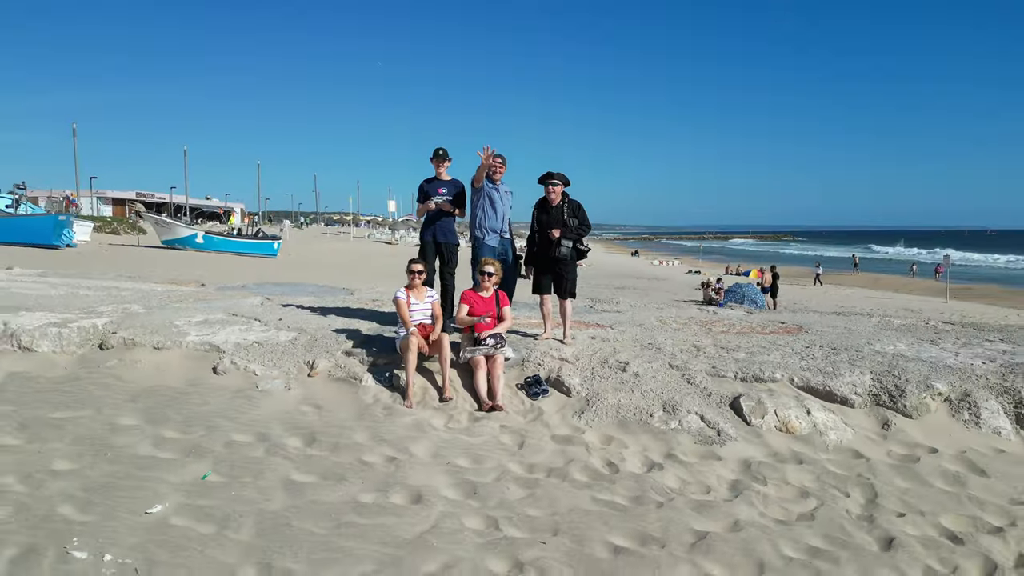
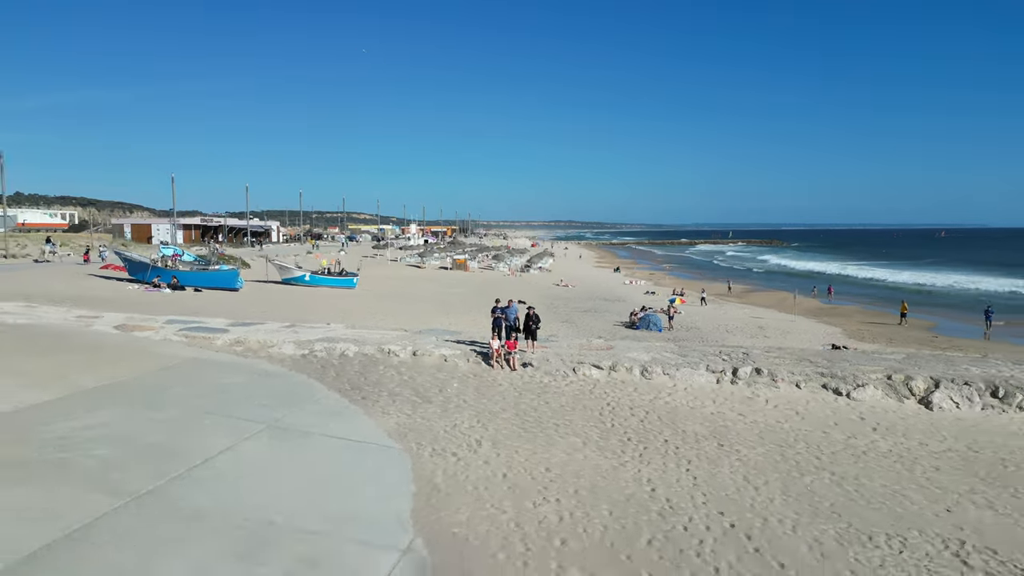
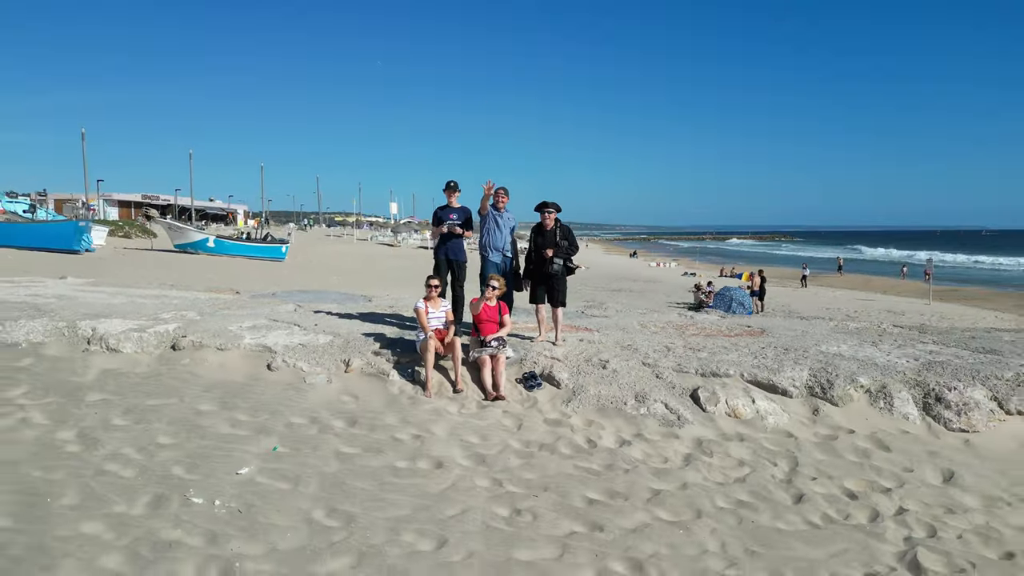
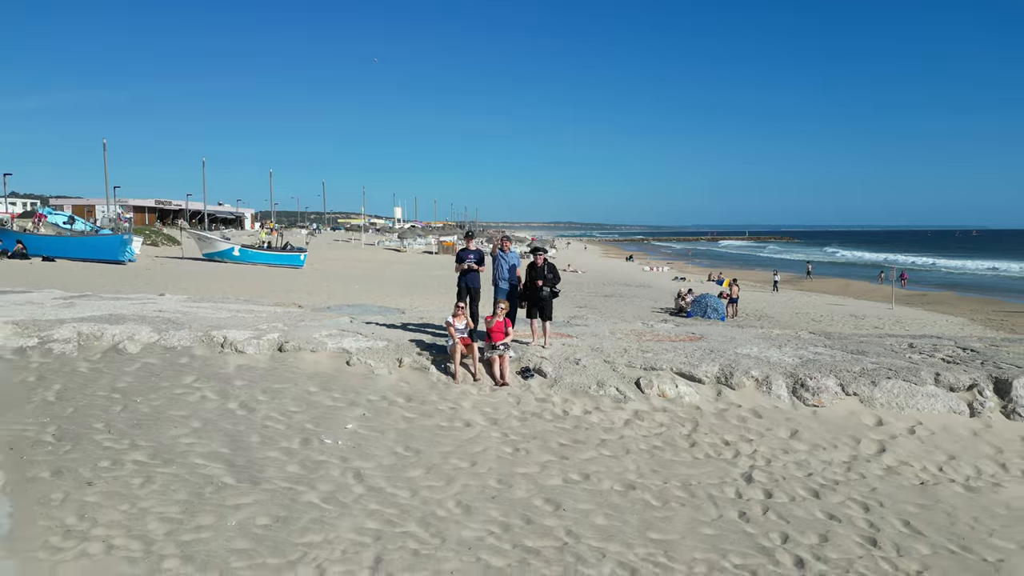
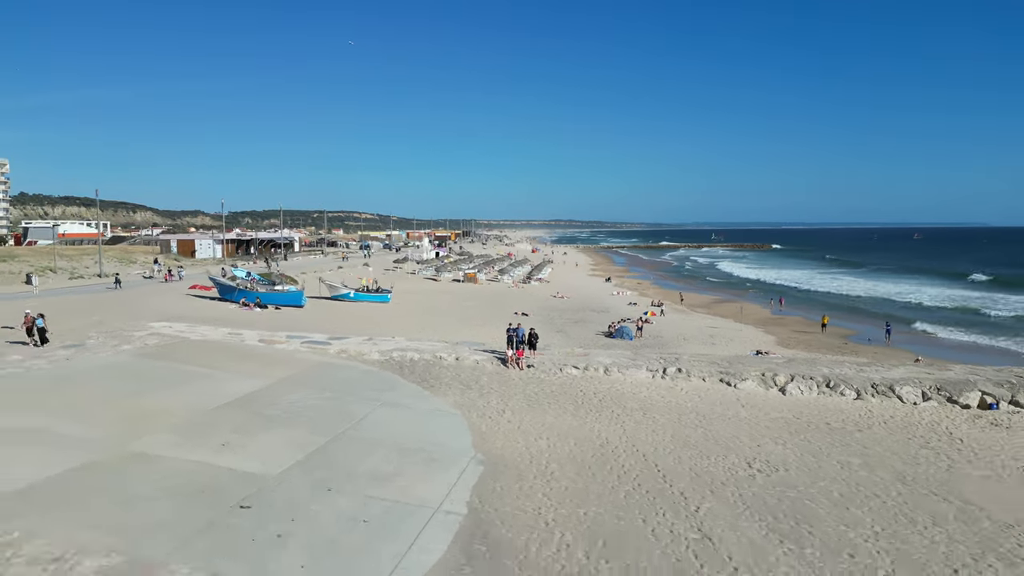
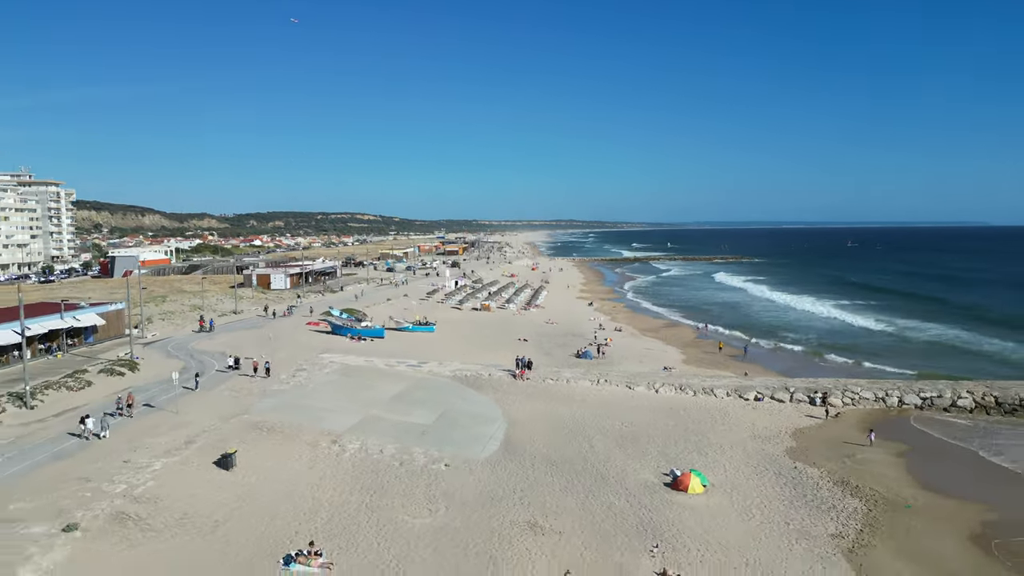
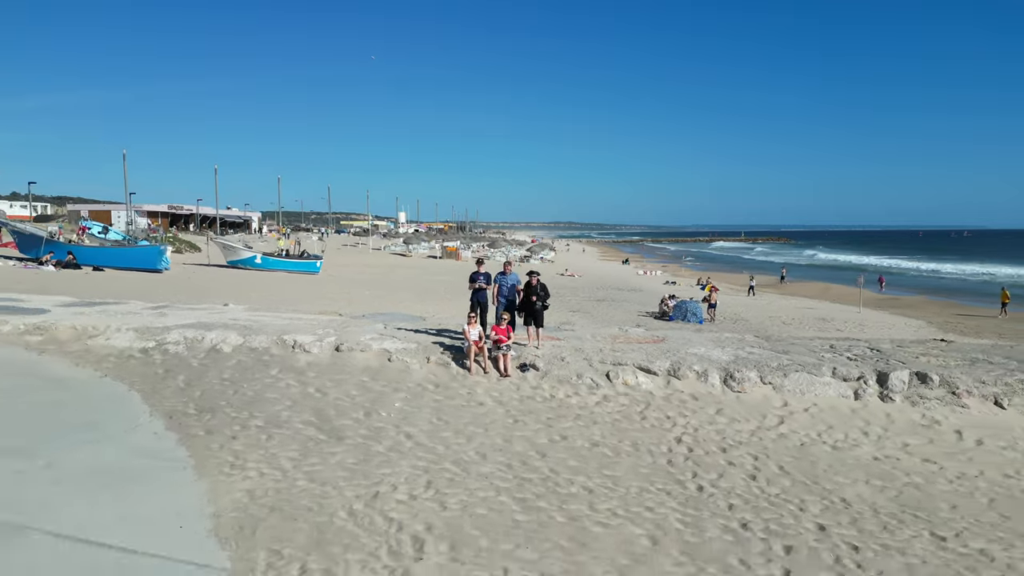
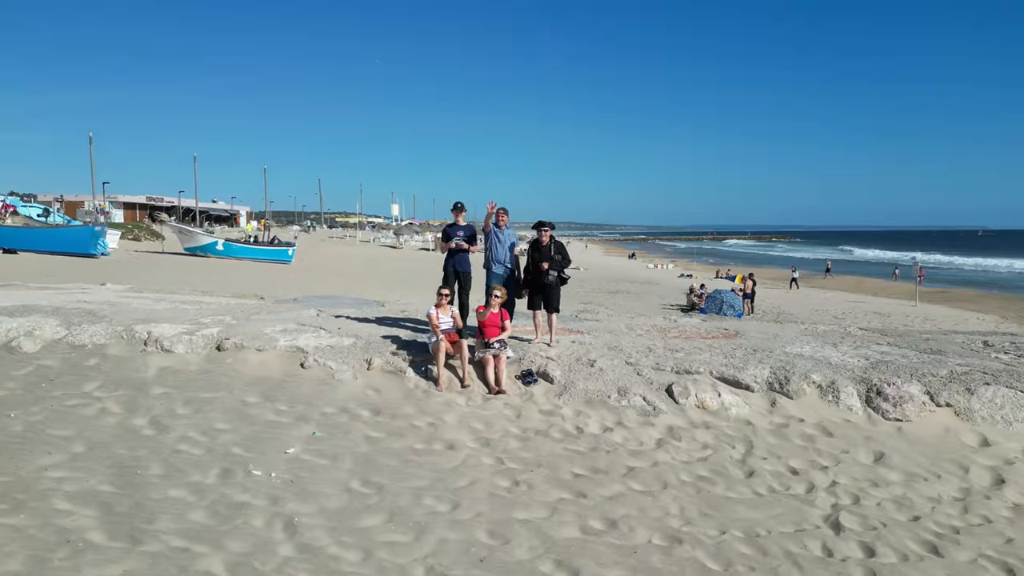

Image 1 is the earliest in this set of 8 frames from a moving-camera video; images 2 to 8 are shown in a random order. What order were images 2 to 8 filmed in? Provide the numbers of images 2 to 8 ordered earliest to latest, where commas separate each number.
3, 8, 4, 7, 2, 5, 6
